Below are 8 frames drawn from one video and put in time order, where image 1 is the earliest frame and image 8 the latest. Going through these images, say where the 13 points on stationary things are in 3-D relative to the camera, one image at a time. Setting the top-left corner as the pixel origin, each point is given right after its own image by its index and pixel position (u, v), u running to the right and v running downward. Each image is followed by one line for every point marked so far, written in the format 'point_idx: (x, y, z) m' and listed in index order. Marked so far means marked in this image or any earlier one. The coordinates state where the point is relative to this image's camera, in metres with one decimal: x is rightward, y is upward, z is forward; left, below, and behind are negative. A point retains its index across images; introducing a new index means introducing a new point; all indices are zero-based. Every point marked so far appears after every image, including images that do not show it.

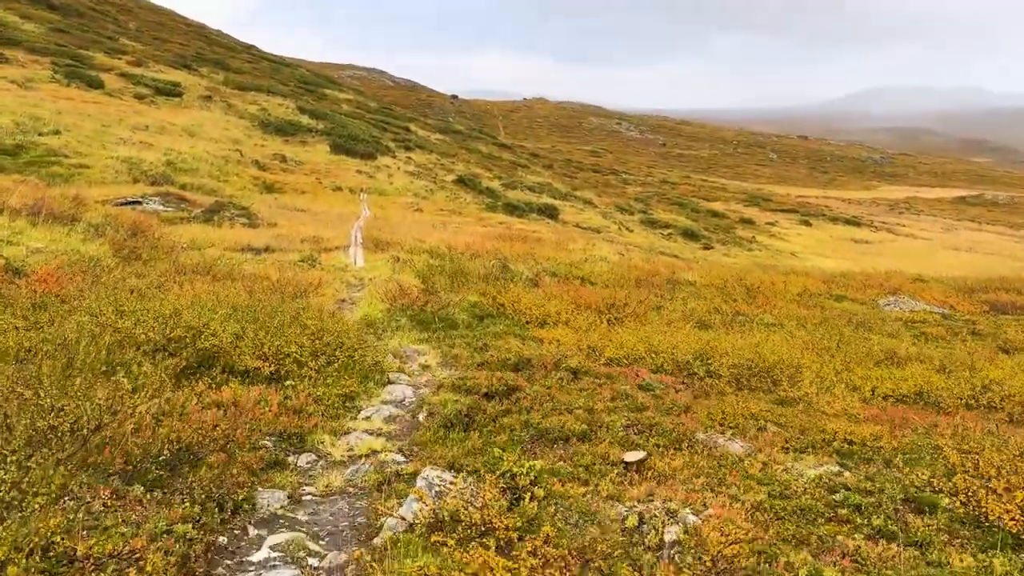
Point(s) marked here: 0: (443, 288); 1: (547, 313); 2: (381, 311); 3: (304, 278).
0: (-1.7, -0.1, +19.0) m
1: (+0.8, -0.5, +16.7) m
2: (-2.4, -0.4, +15.3) m
3: (-4.8, +0.2, +18.7) m
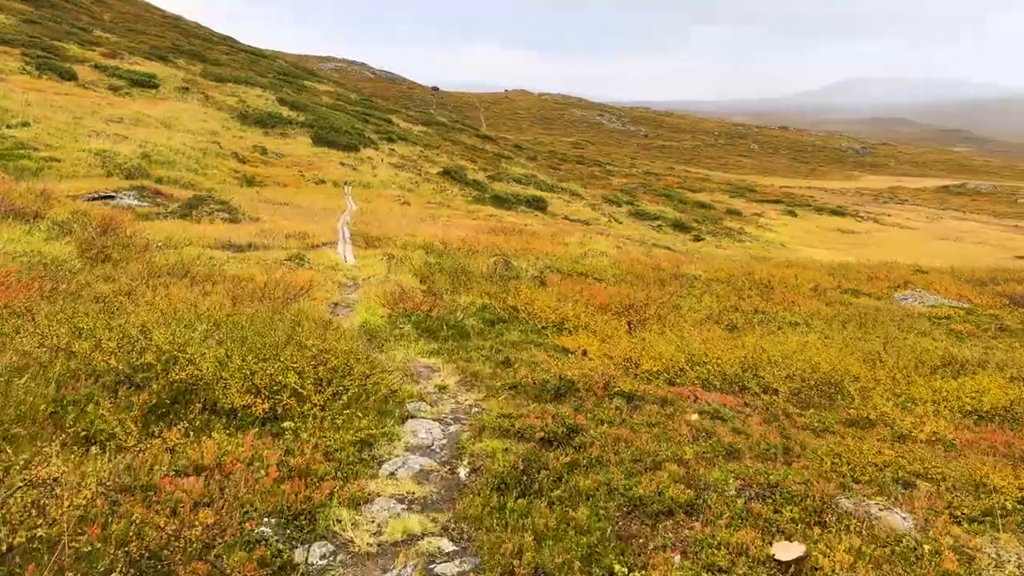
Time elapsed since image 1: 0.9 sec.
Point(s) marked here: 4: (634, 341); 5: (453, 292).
0: (-1.5, -0.1, +17.4) m
1: (+1.0, -0.5, +15.1) m
2: (-2.2, -0.5, +13.7) m
3: (-4.6, +0.2, +17.0) m
4: (+2.0, -0.9, +13.3) m
5: (-1.2, -0.2, +17.2) m
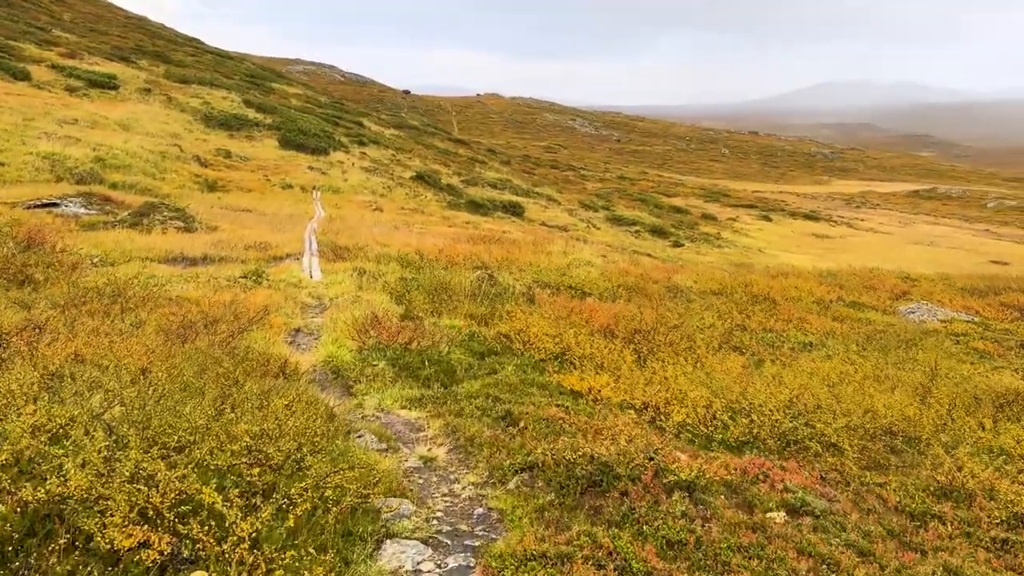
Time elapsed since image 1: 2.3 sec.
0: (-1.7, -0.5, +15.1) m
1: (+0.9, -0.9, +12.9) m
2: (-2.3, -0.9, +11.4) m
3: (-4.8, -0.3, +14.7) m
4: (+2.0, -1.3, +11.2) m
5: (-1.4, -0.6, +15.0) m
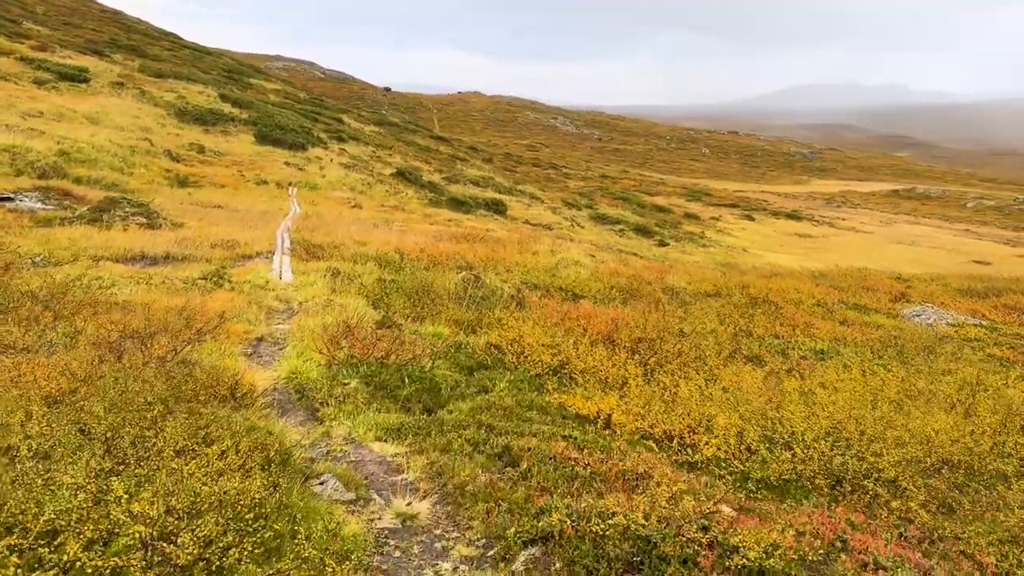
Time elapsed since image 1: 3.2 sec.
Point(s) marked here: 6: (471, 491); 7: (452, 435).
0: (-1.8, -0.6, +13.6) m
1: (+0.8, -1.0, +11.4) m
2: (-2.3, -1.0, +9.8) m
3: (-4.9, -0.3, +13.0) m
4: (+1.9, -1.4, +9.7) m
5: (-1.6, -0.7, +13.4) m
6: (-0.3, -1.5, +6.2) m
7: (-0.5, -1.3, +7.5) m
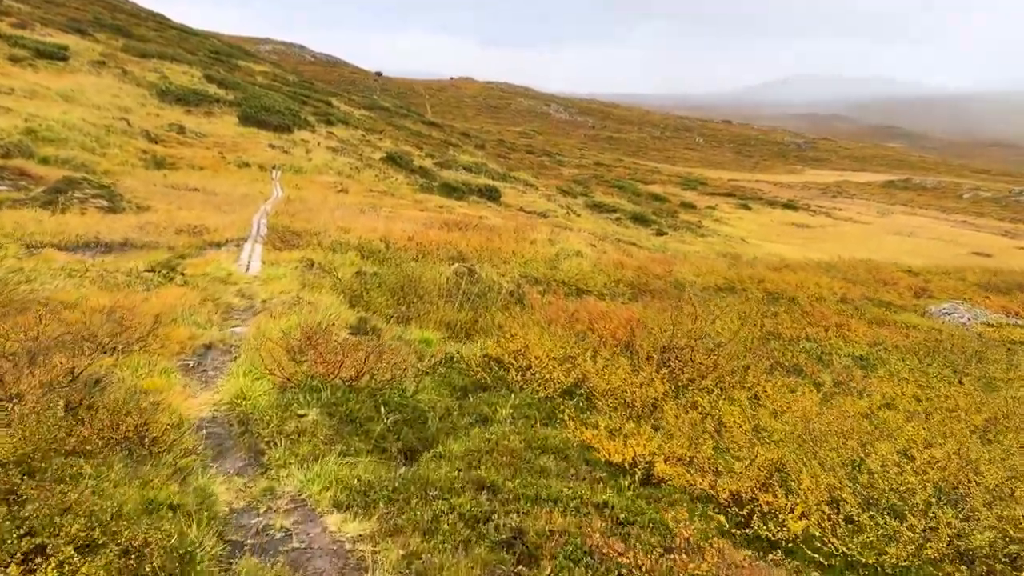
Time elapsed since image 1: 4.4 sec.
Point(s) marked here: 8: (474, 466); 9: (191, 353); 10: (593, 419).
0: (-1.8, -0.5, +11.4) m
1: (+0.8, -1.0, +9.3) m
2: (-2.3, -1.0, +7.7) m
3: (-4.9, -0.3, +10.8) m
4: (+2.0, -1.4, +7.6) m
5: (-1.6, -0.6, +11.3) m
6: (-0.2, -1.6, +4.1) m
7: (-0.5, -1.4, +5.4) m
8: (-0.3, -1.3, +6.3) m
9: (-3.8, -0.8, +9.7) m
10: (+0.8, -1.3, +8.0) m
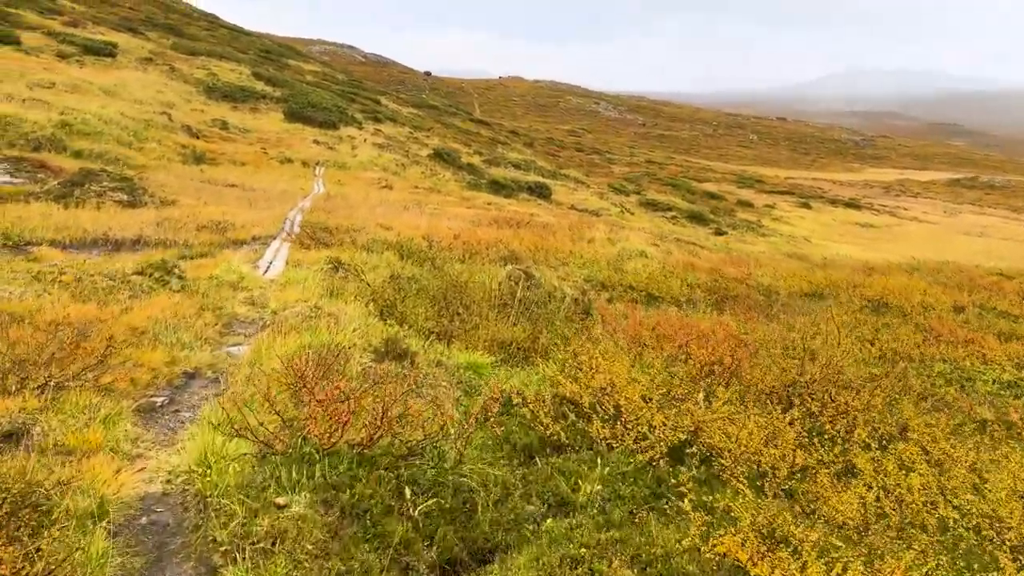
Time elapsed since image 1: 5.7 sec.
0: (-1.0, -0.6, +8.8) m
1: (+1.5, -1.1, +6.6) m
2: (-1.7, -1.1, +5.1) m
3: (-4.1, -0.3, +8.4) m
4: (+2.5, -1.5, +4.8) m
5: (-0.8, -0.7, +8.7) m
6: (+0.1, -1.7, +1.4) m
7: (0.0, -1.5, +2.7) m
8: (+0.2, -1.5, +3.7) m
9: (-3.1, -0.9, +7.3) m
10: (+1.4, -1.4, +5.3) m
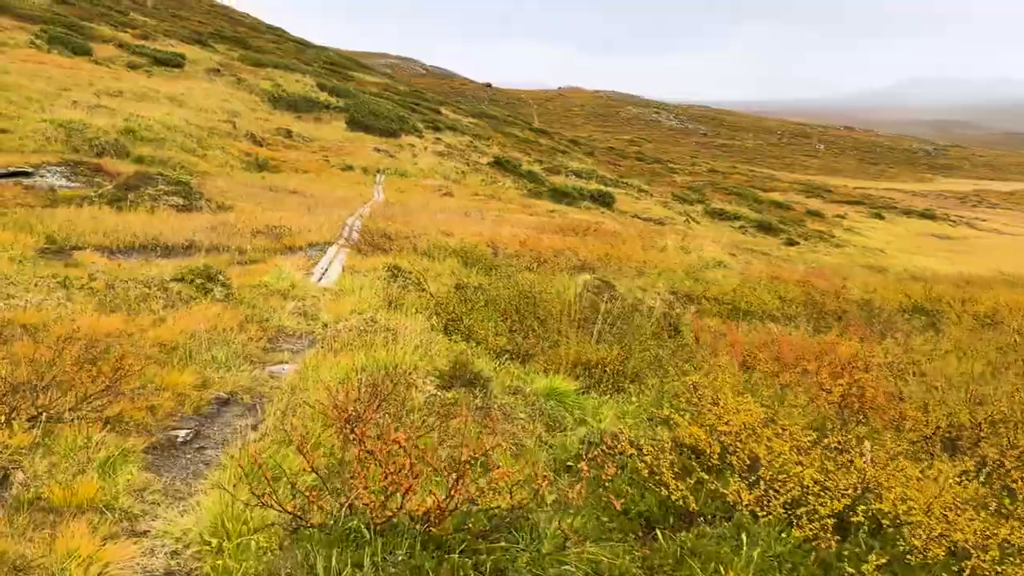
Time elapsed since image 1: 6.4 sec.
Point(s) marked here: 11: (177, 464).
0: (-0.2, -0.8, +7.4) m
1: (+2.1, -1.2, +5.0) m
2: (-1.1, -1.1, +3.8) m
3: (-3.3, -0.4, +7.2) m
4: (+3.0, -1.6, +3.2) m
5: (0.0, -0.8, +7.3) m
6: (+0.4, -1.7, 0.0) m
7: (+0.4, -1.6, +1.3) m
8: (+0.6, -1.5, +2.2) m
9: (-2.4, -0.9, +6.0) m
10: (+1.9, -1.5, +3.8) m
11: (-2.1, -1.1, +5.2) m
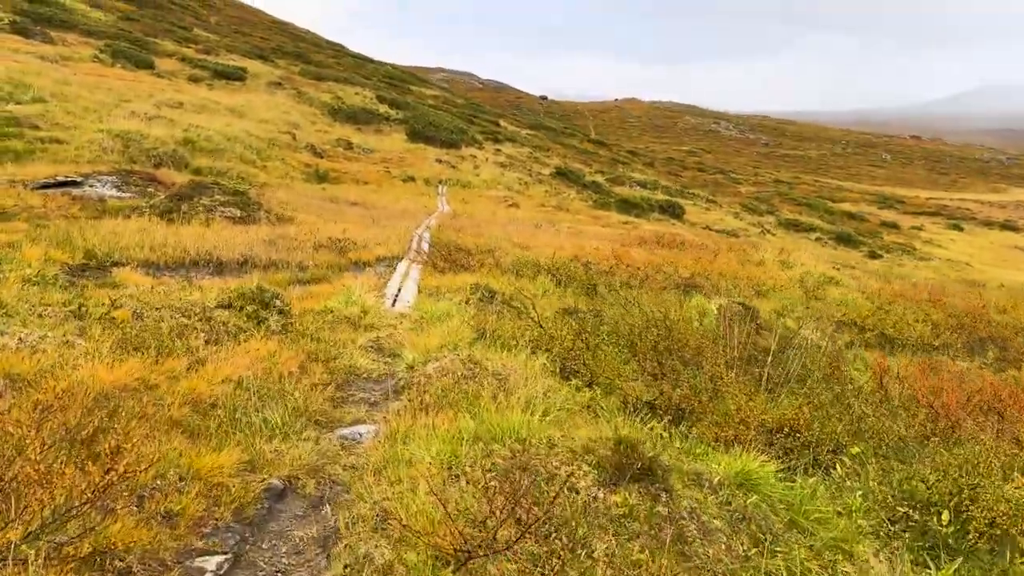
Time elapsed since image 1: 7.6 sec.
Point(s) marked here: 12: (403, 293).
0: (+0.9, -1.0, +5.2) m
1: (+3.0, -1.4, +2.6) m
2: (-0.3, -1.3, +1.6) m
3: (-2.2, -0.7, +5.2) m
4: (+3.8, -1.8, +0.7) m
5: (+1.1, -1.1, +5.0) m
6: (+1.0, -1.9, -2.3) m
7: (+1.0, -1.7, -1.0) m
8: (+1.4, -1.7, -0.1) m
9: (-1.4, -1.2, +3.9) m
10: (+2.8, -1.7, +1.4) m
11: (-1.2, -1.3, +3.1) m
12: (-1.4, 0.0, +10.6) m
